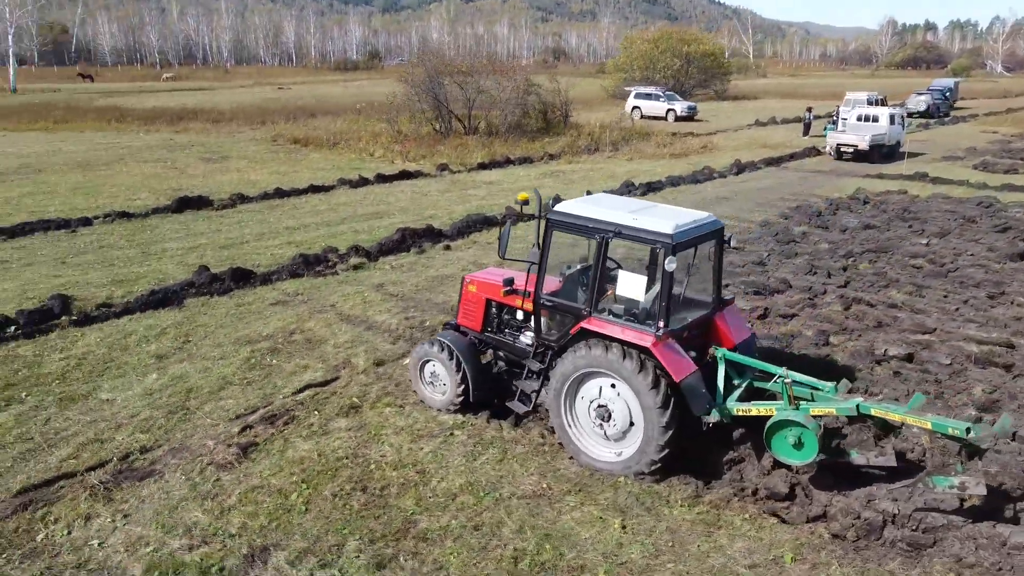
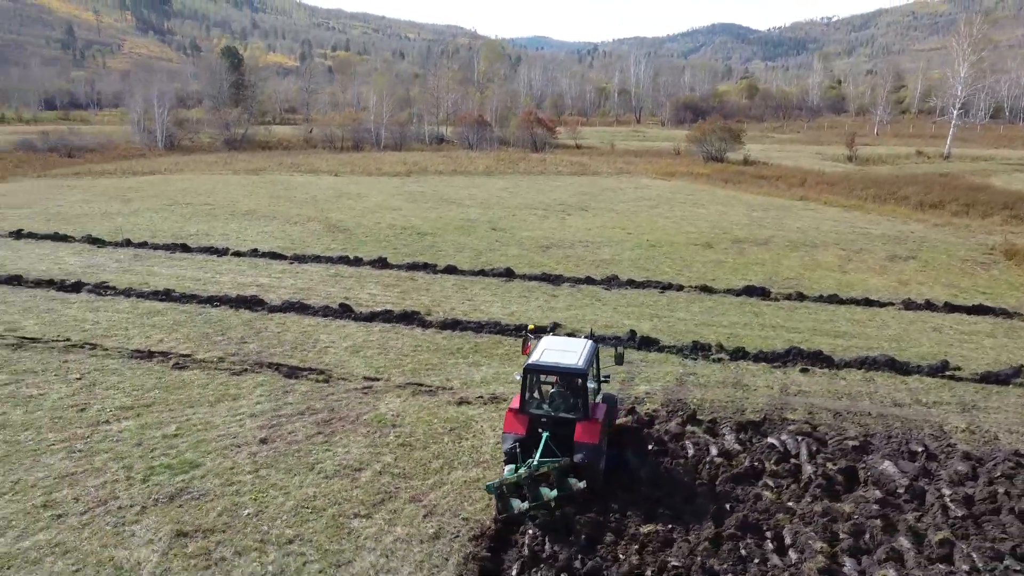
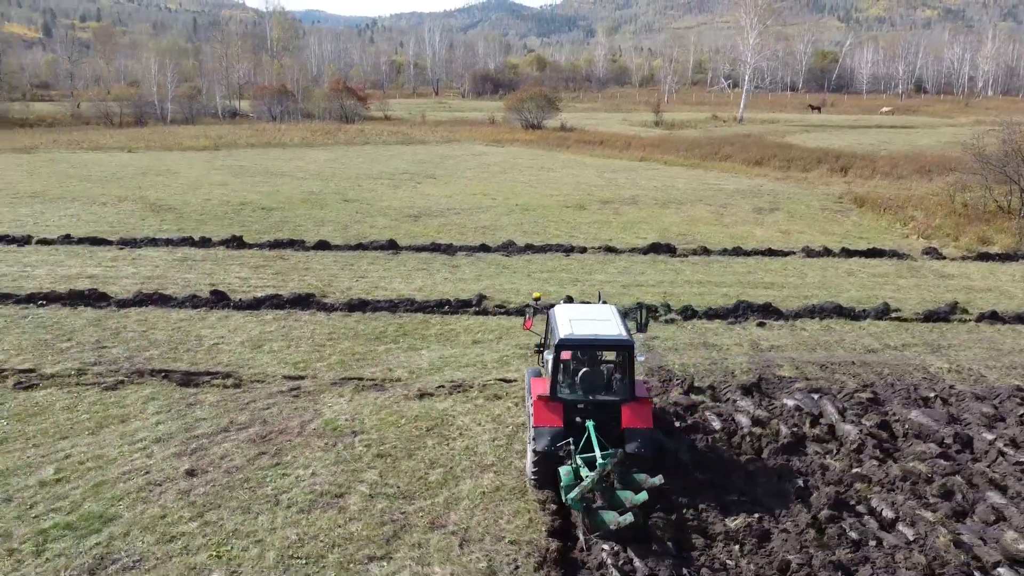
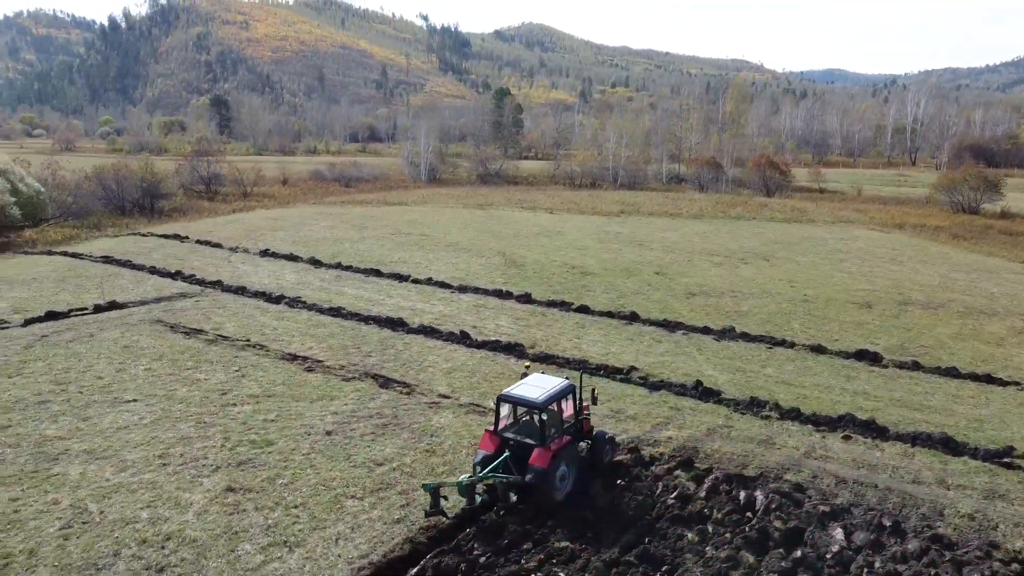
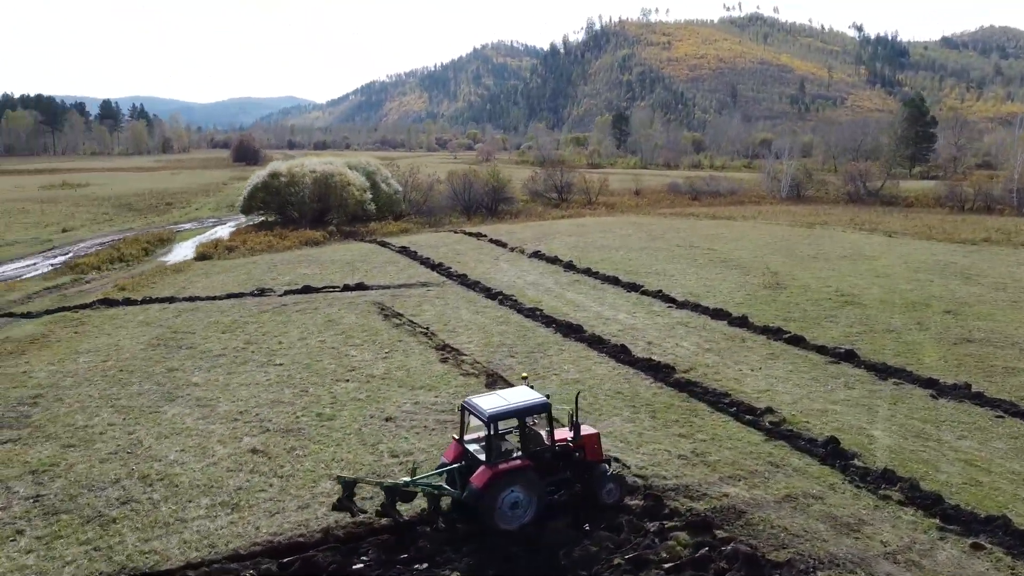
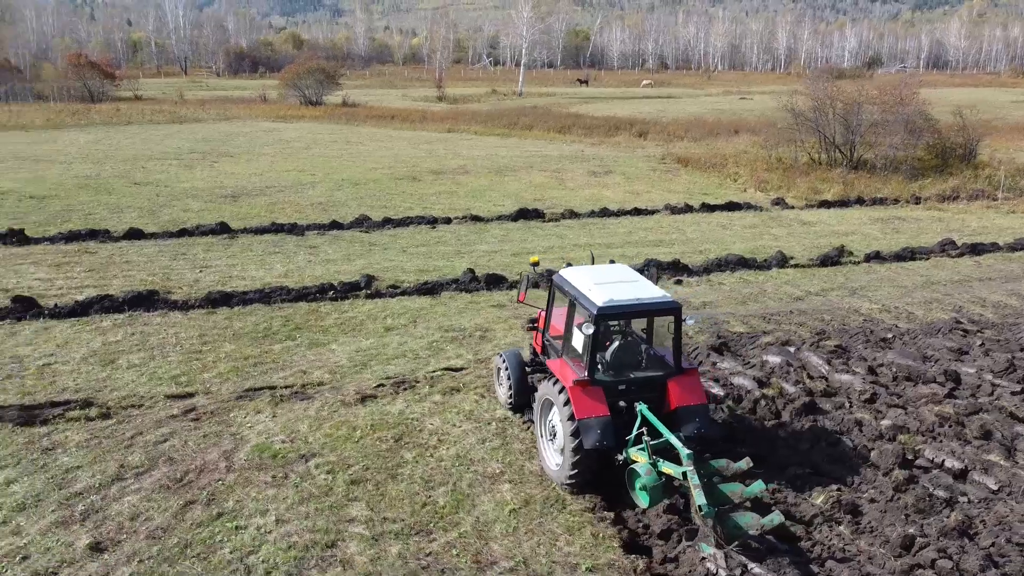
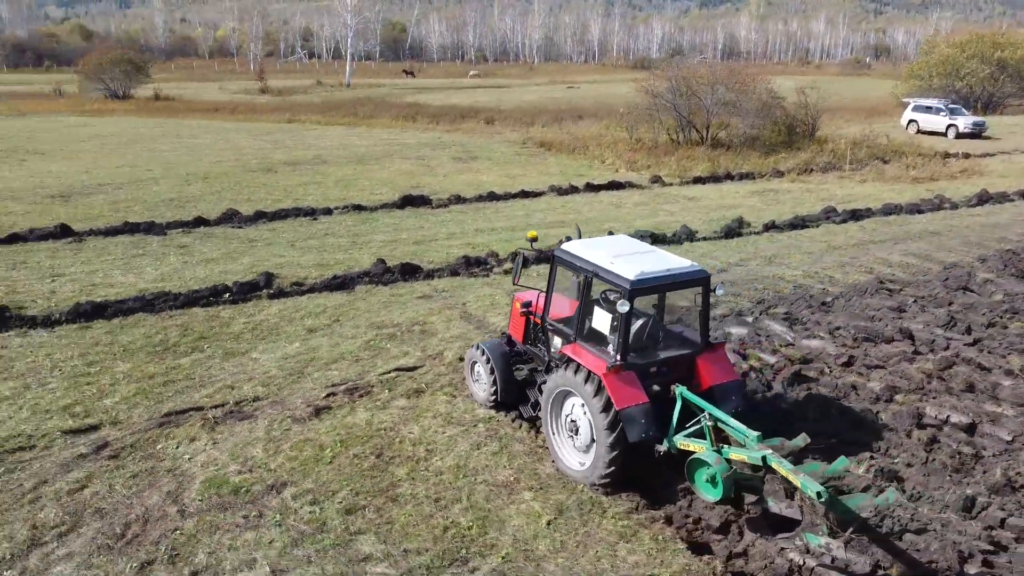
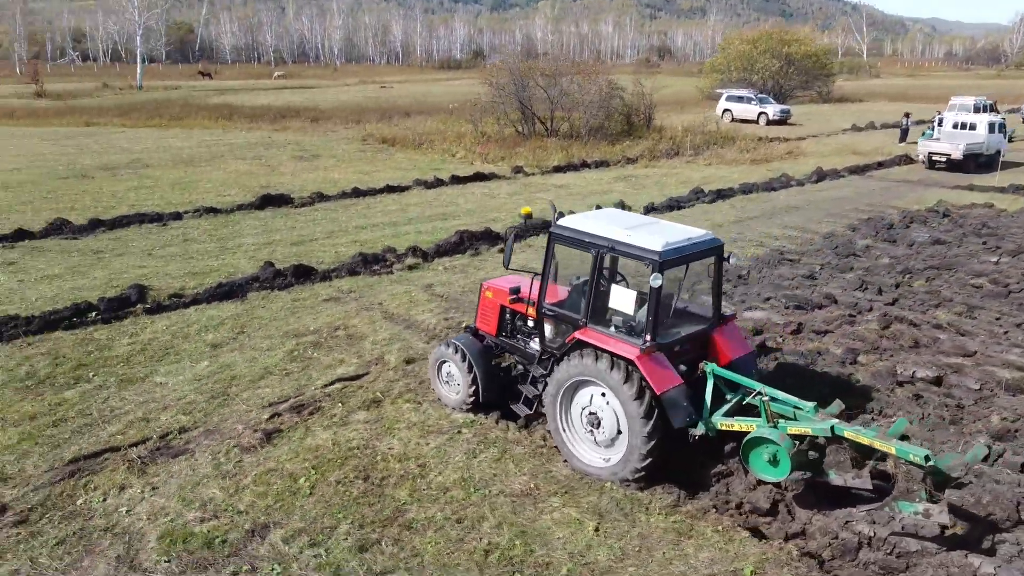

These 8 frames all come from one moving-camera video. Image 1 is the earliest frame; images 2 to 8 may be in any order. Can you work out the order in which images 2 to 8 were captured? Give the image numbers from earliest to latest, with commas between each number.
8, 7, 6, 3, 2, 4, 5
